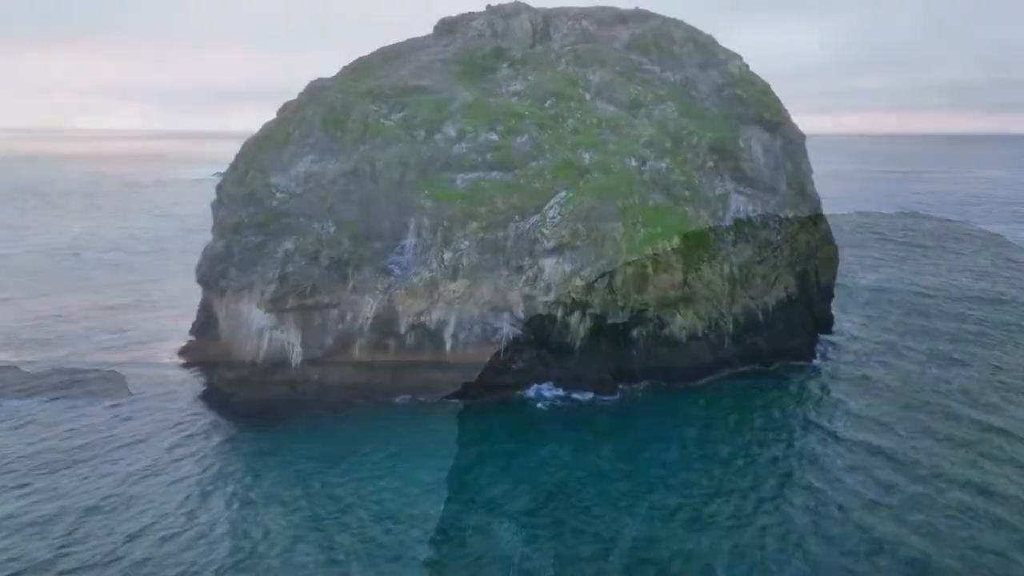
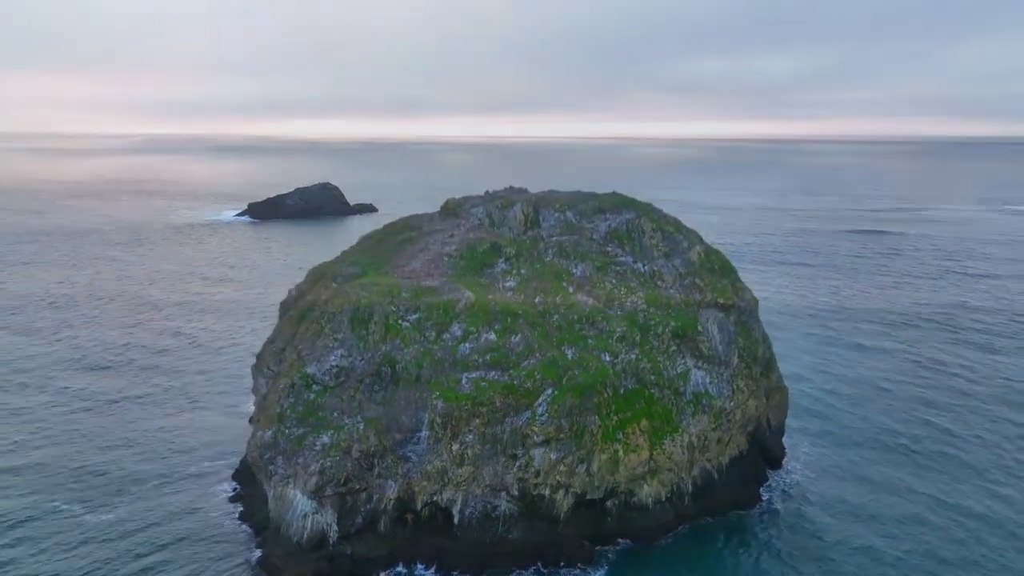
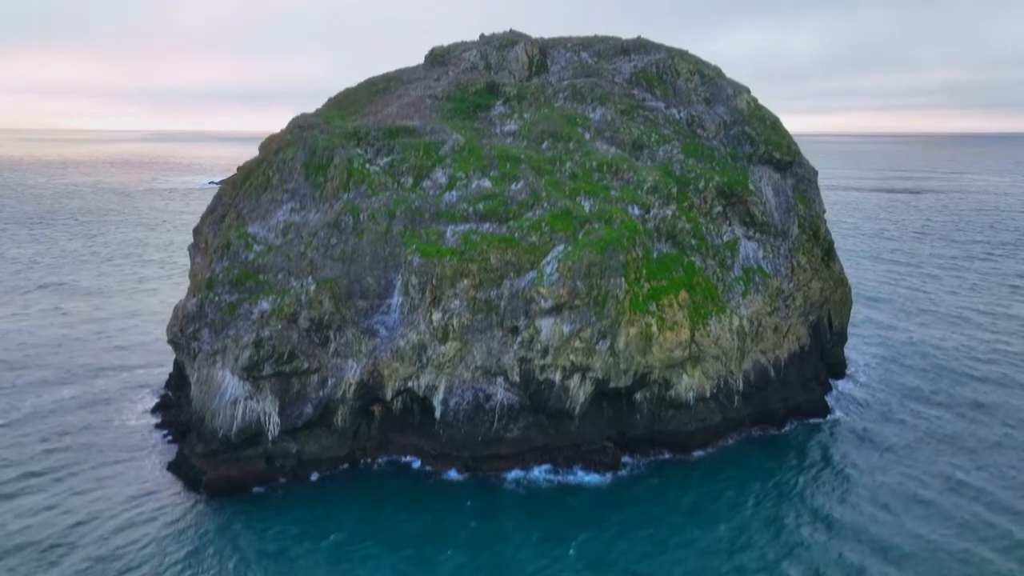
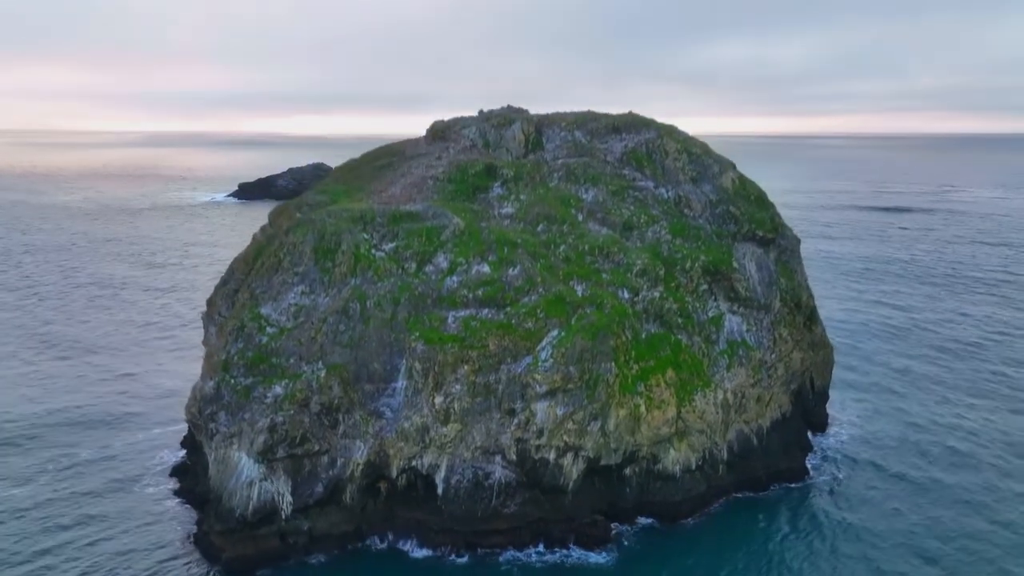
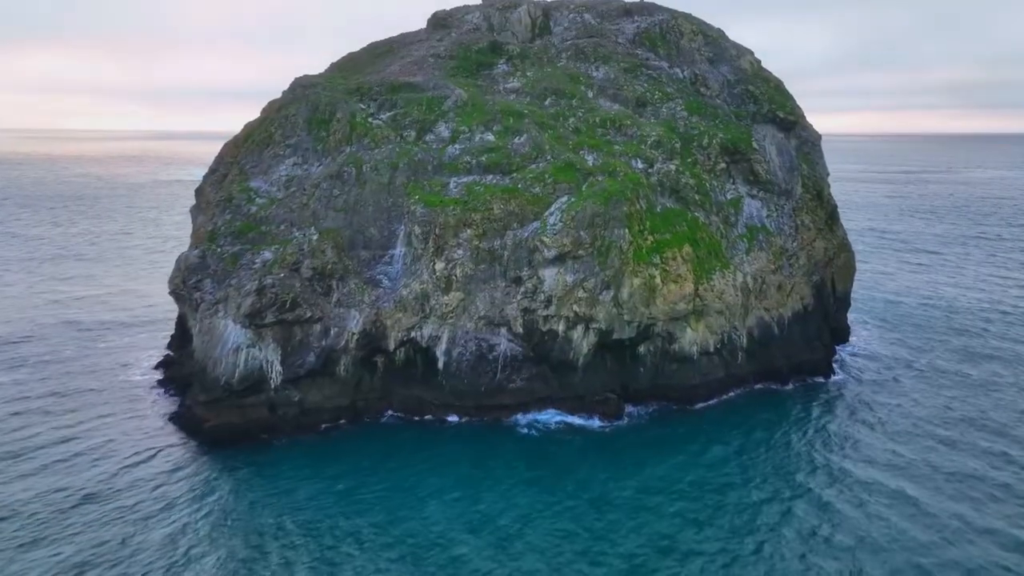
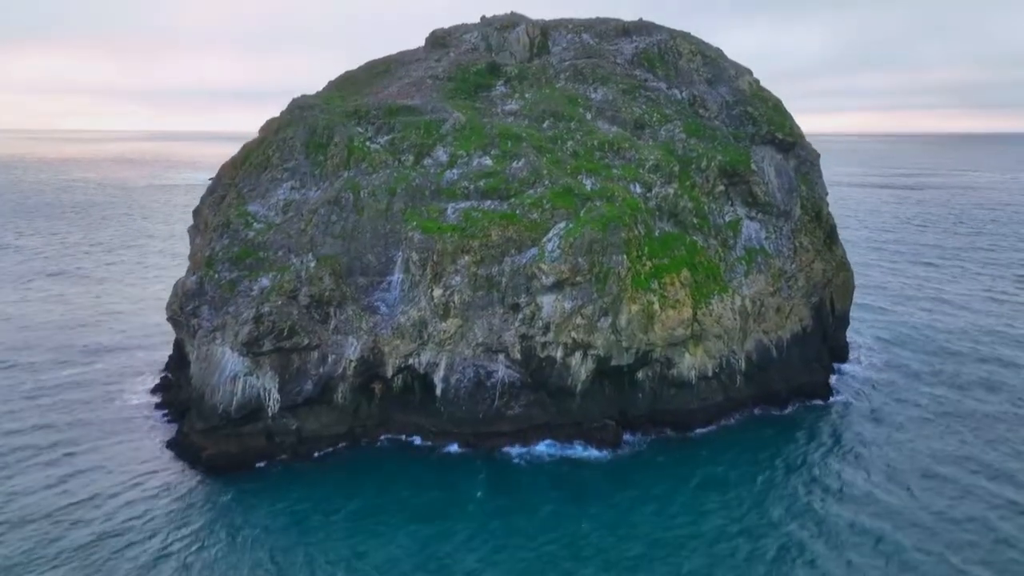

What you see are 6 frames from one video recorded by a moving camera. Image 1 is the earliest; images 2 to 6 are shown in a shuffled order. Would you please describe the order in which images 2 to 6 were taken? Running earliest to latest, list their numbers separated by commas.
5, 6, 3, 4, 2
